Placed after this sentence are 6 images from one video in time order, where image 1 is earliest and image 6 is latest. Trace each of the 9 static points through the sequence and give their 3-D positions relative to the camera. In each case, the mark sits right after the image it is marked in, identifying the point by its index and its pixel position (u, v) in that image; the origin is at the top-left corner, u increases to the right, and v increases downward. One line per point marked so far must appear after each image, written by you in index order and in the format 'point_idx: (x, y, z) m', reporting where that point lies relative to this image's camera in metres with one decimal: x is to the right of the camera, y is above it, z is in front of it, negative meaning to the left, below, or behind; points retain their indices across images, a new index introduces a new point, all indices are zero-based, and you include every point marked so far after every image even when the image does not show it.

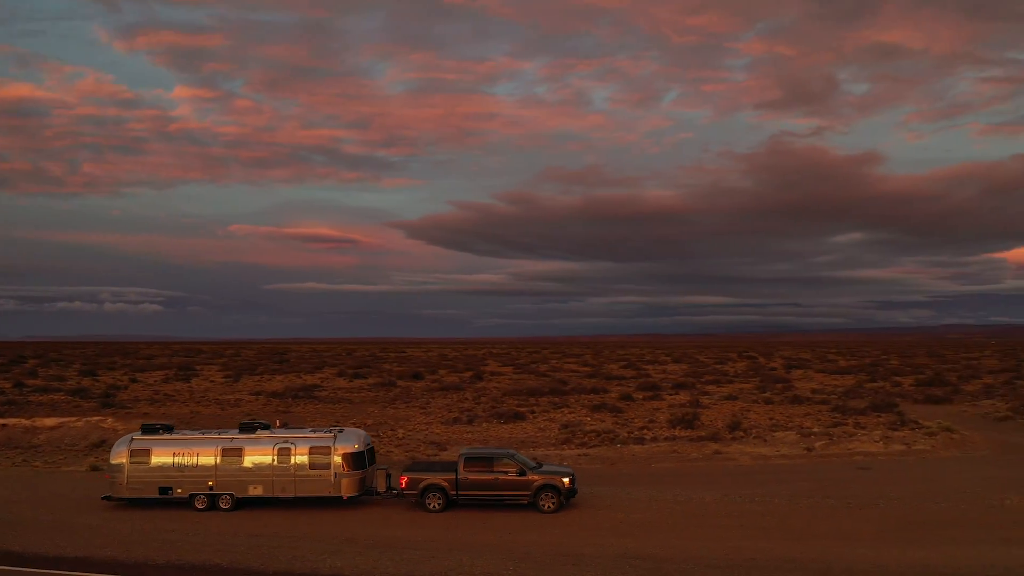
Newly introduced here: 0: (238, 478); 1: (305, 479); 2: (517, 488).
0: (-5.2, -3.7, +15.9) m
1: (-3.9, -3.6, +15.8) m
2: (+0.1, -3.7, +15.6) m
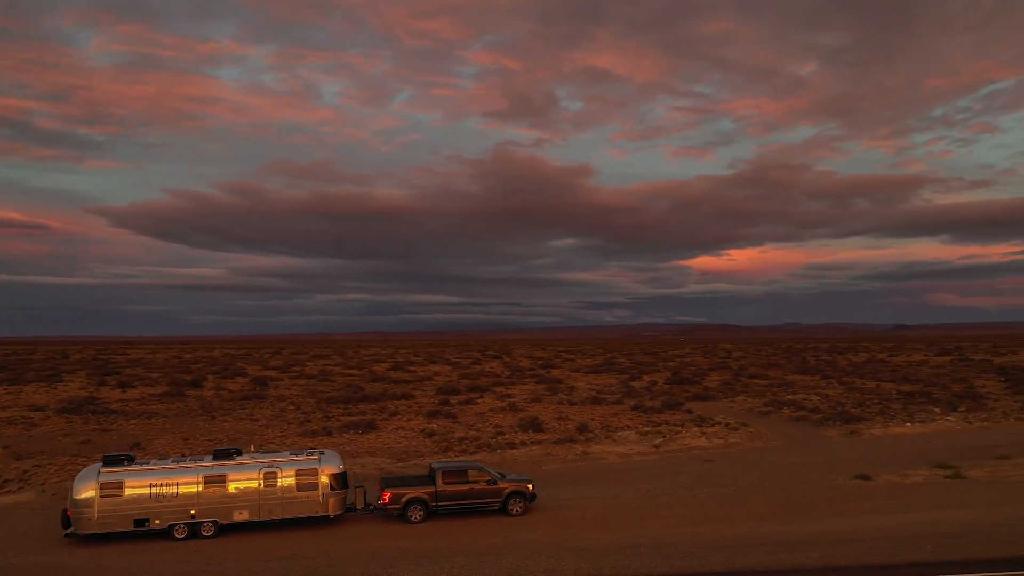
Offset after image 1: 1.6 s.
0: (-5.6, -4.2, +16.2) m
1: (-4.4, -4.2, +16.5) m
2: (-0.5, -4.4, +17.6) m
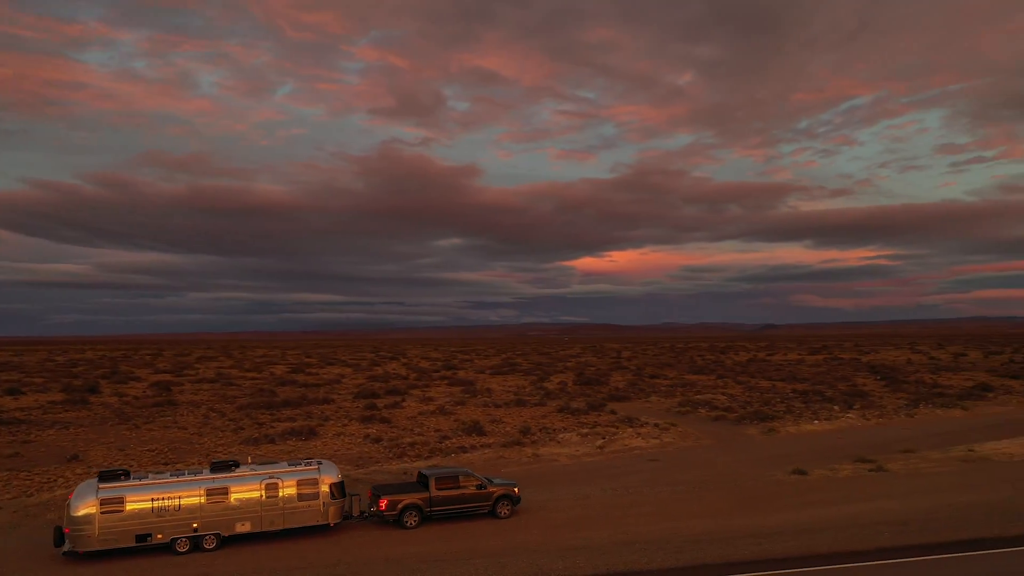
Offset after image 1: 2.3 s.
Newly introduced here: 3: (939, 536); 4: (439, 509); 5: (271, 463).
0: (-5.6, -4.5, +16.3) m
1: (-4.4, -4.5, +16.8) m
2: (-0.7, -4.7, +18.5) m
3: (+8.6, -4.9, +16.4) m
4: (-1.6, -4.8, +18.1) m
5: (-5.0, -3.6, +17.0) m
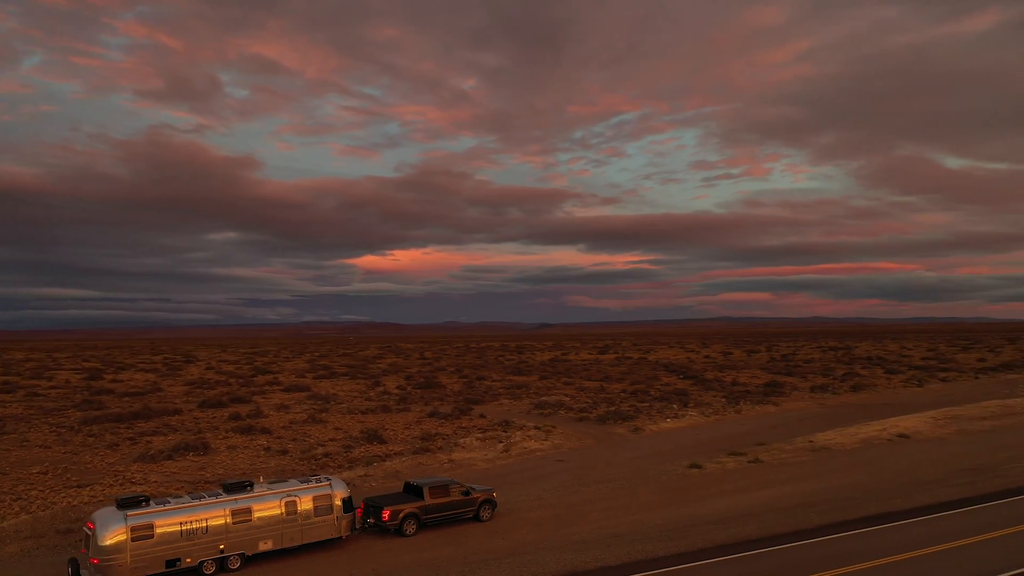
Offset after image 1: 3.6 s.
0: (-5.3, -5.0, +16.7) m
1: (-4.2, -5.0, +17.5) m
2: (-1.1, -5.2, +20.1) m
3: (+8.4, -5.6, +20.5) m
4: (-1.9, -5.4, +19.5) m
5: (-4.8, -4.1, +17.6) m
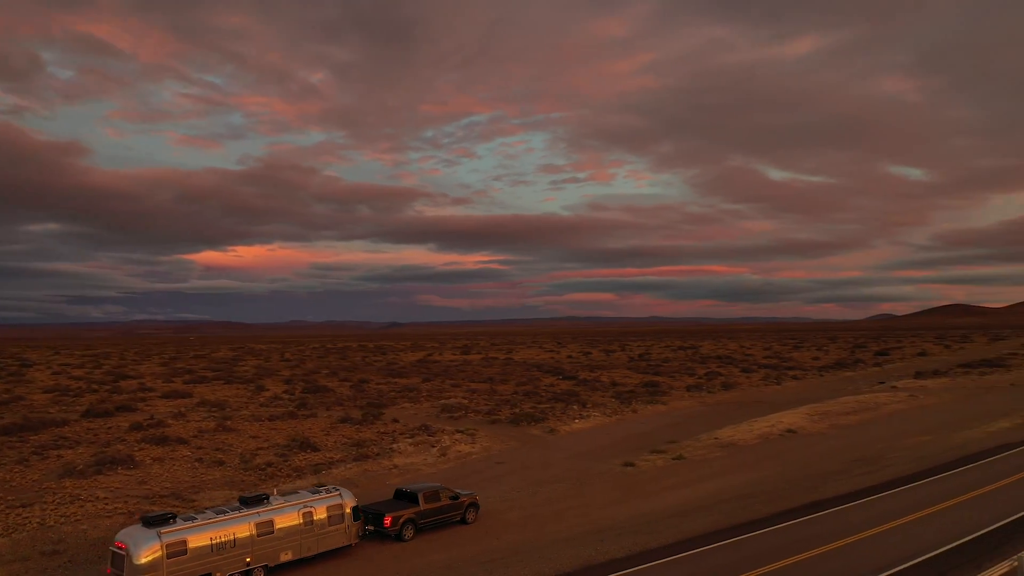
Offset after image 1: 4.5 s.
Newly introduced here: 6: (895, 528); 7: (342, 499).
0: (-5.0, -5.4, +17.1) m
1: (-4.1, -5.4, +18.1) m
2: (-1.5, -5.6, +21.2) m
3: (+7.8, -6.1, +23.4) m
4: (-2.1, -5.8, +20.5) m
5: (-4.7, -4.5, +18.1) m
6: (+9.2, -5.8, +19.8) m
7: (-3.8, -4.7, +18.6) m
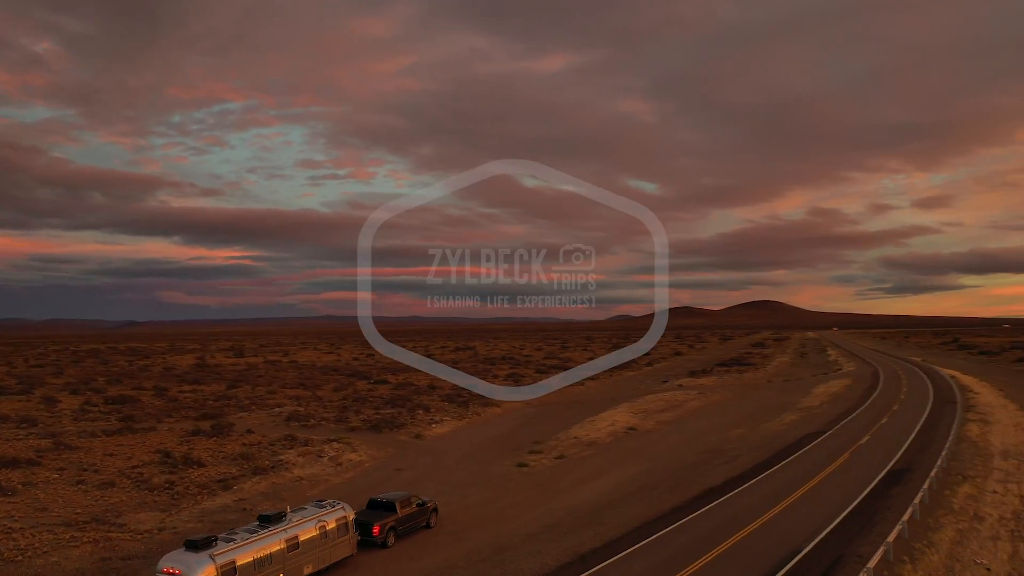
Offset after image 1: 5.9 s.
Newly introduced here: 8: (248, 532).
0: (-4.6, -5.9, +17.9) m
1: (-4.1, -5.9, +19.1) m
2: (-2.5, -6.2, +22.8) m
3: (+5.7, -6.8, +27.6) m
4: (-2.9, -6.3, +22.0) m
5: (-4.6, -5.0, +18.9) m
6: (+8.2, -6.5, +24.6) m
7: (-4.0, -5.3, +19.6) m
8: (-5.6, -5.1, +17.4) m
